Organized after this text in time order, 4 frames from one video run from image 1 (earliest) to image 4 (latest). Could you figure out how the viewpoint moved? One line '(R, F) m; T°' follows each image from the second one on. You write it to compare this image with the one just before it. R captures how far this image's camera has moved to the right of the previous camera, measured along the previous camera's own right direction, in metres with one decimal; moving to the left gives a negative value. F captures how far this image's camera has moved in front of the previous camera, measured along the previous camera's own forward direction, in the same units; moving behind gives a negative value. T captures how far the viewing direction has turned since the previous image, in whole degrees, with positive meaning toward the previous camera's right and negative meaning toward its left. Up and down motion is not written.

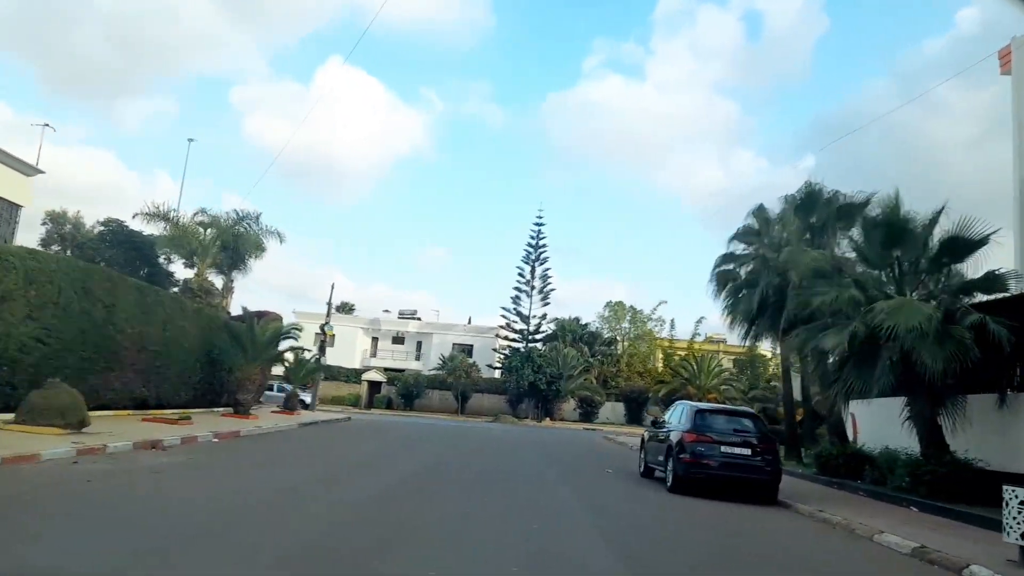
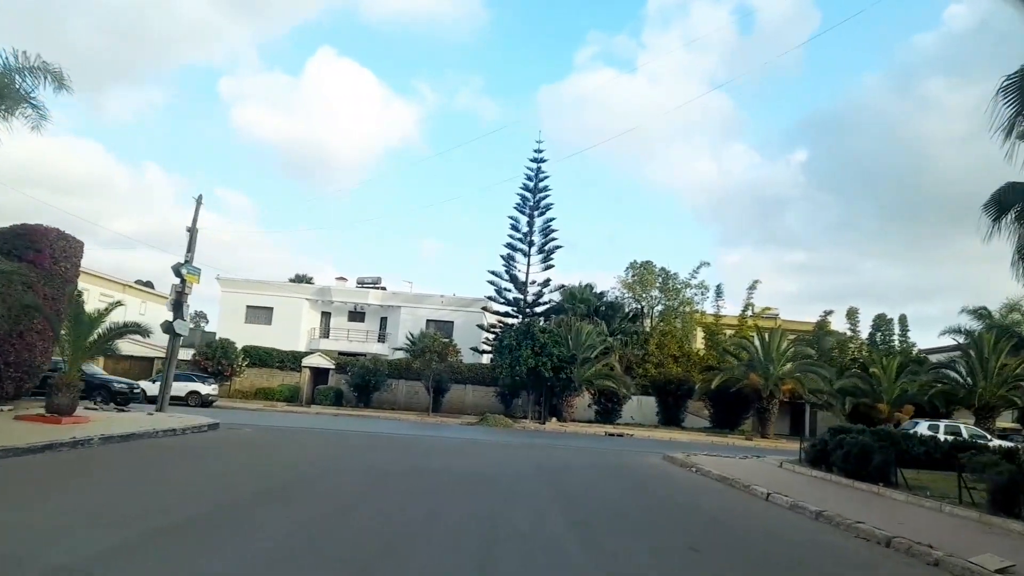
(0.0, +12.4) m; +1°
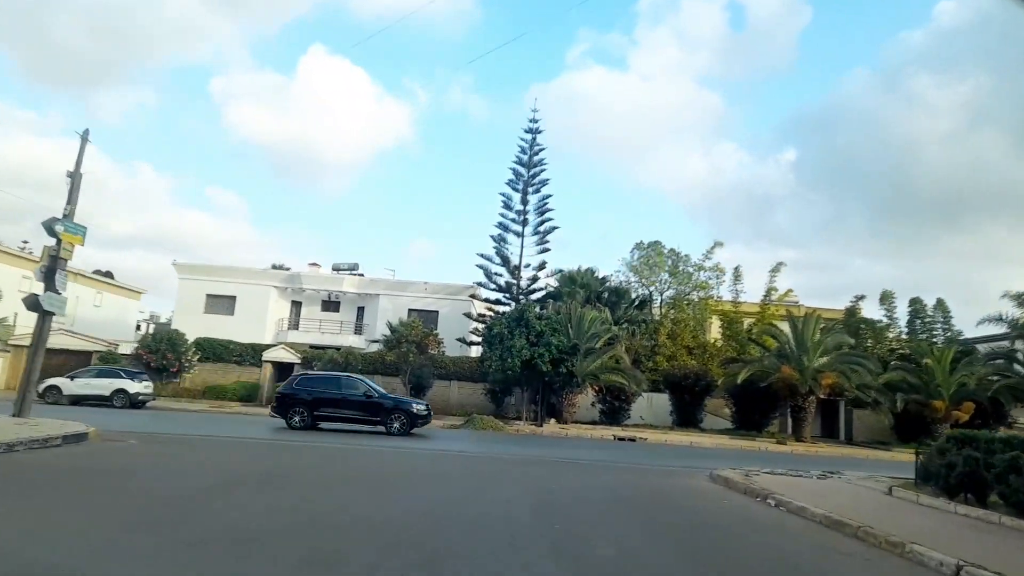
(+0.1, +4.6) m; 0°
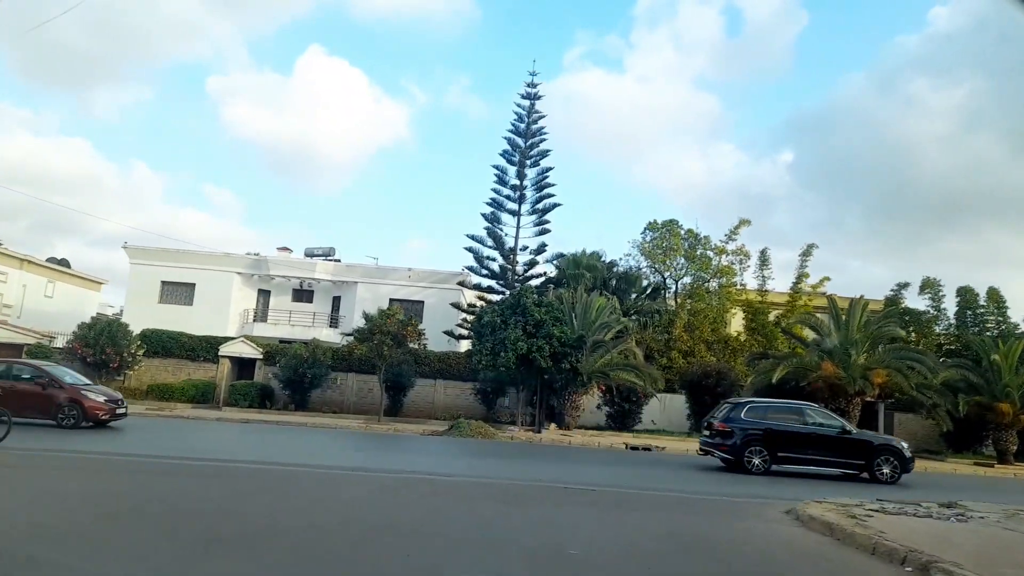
(+0.1, +4.0) m; 0°
